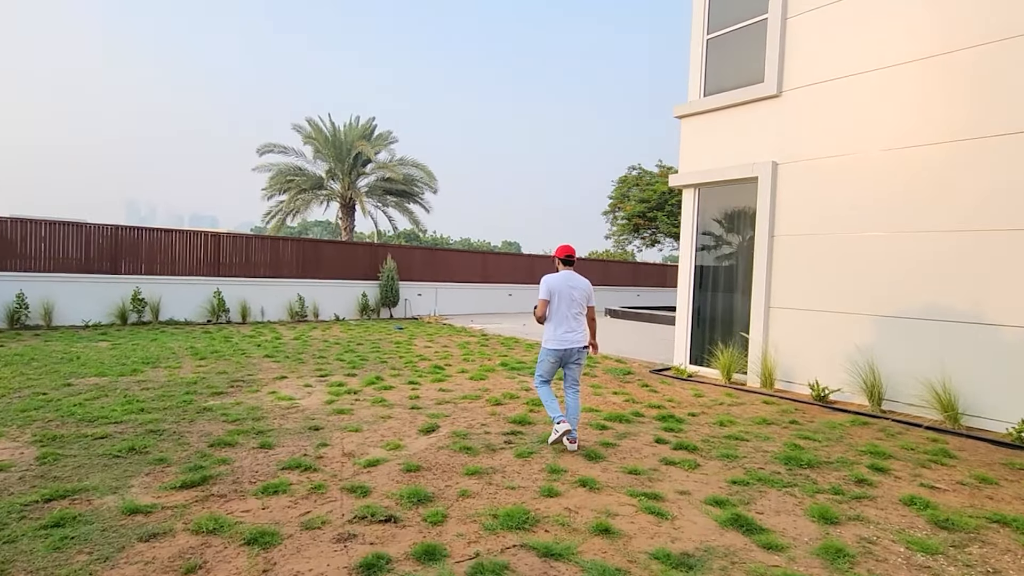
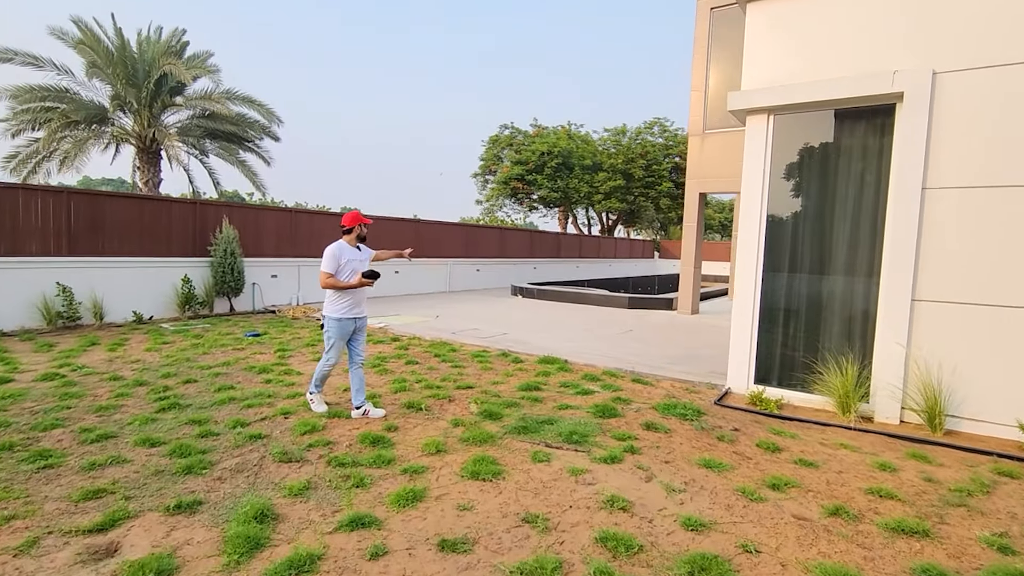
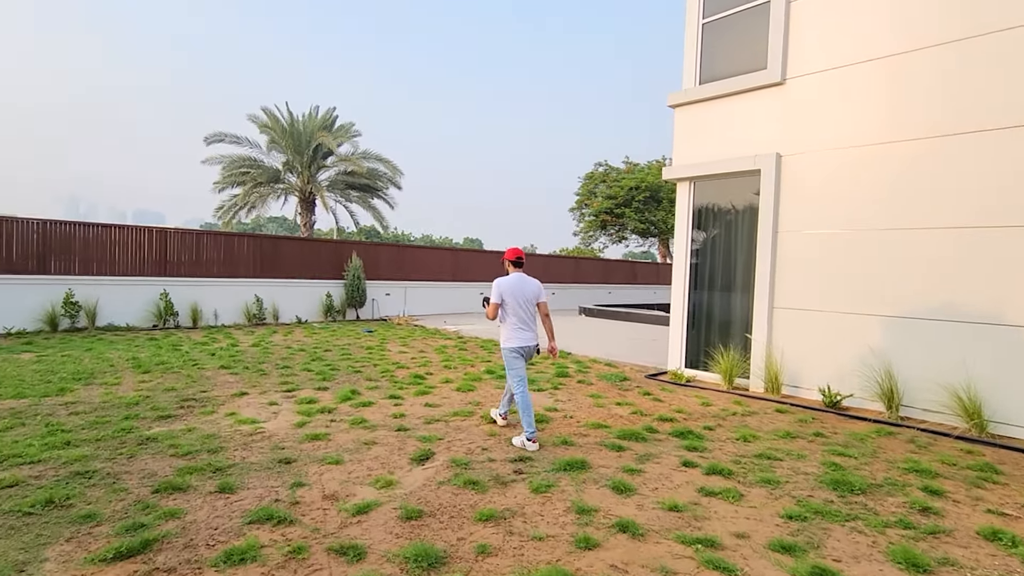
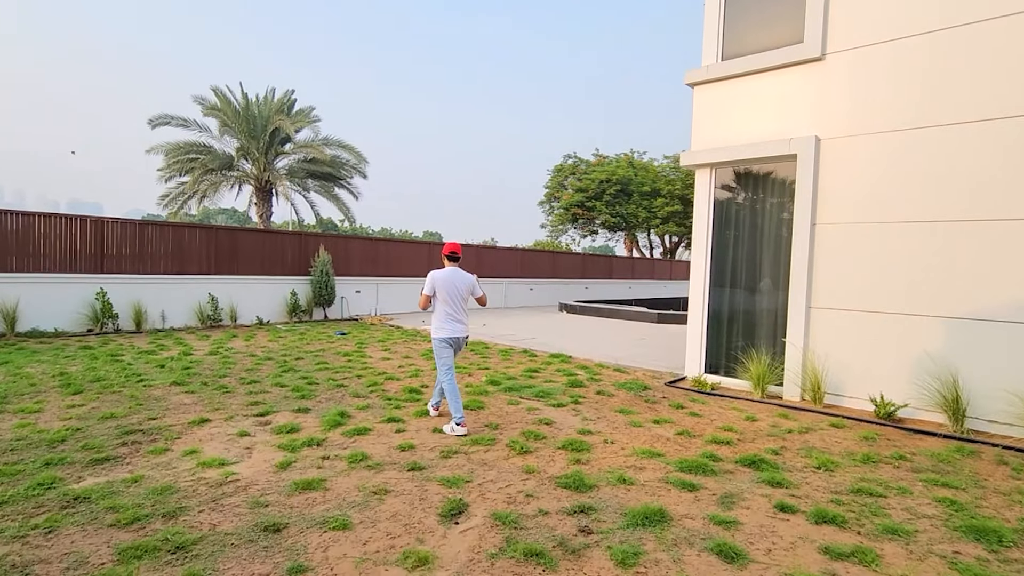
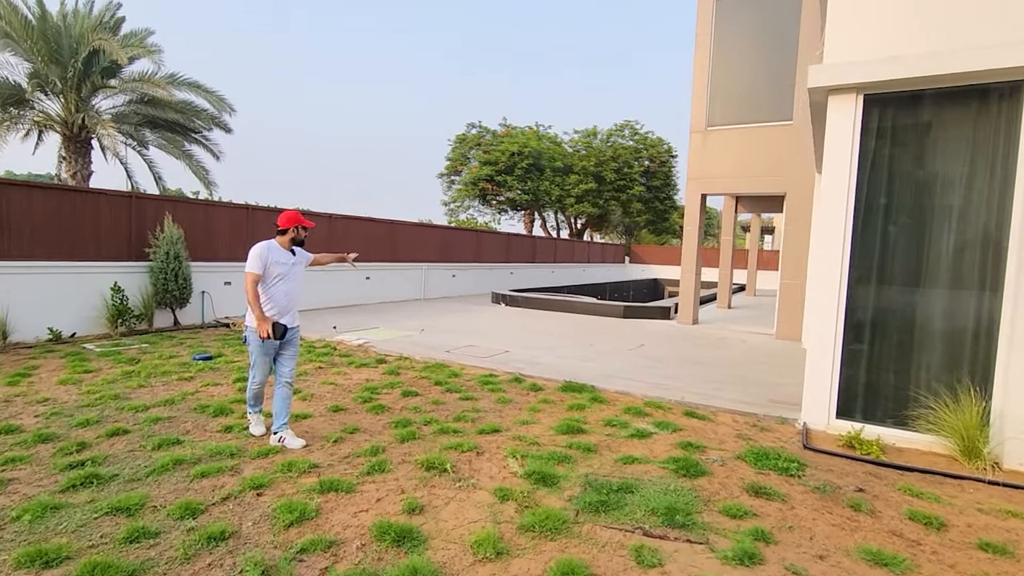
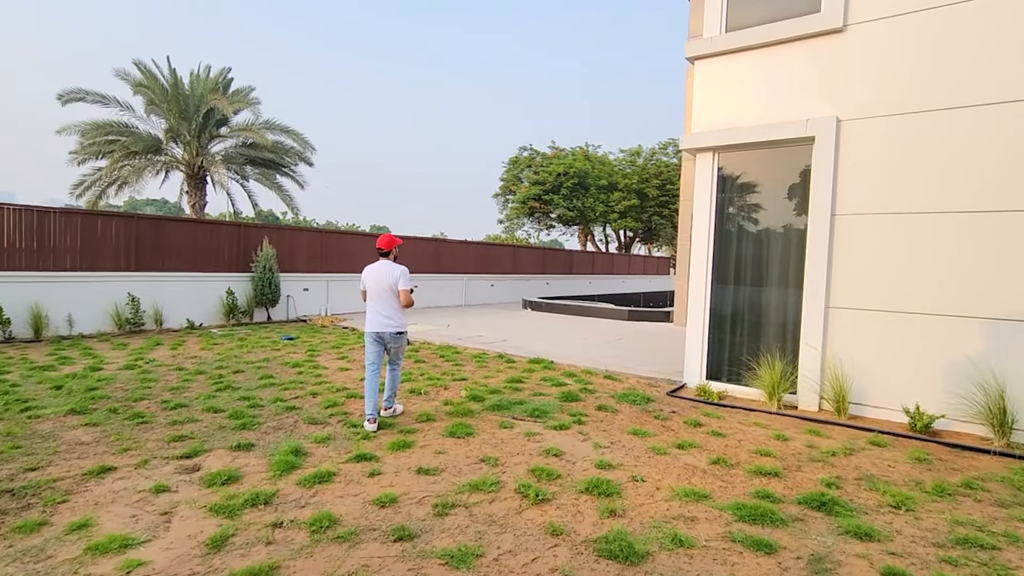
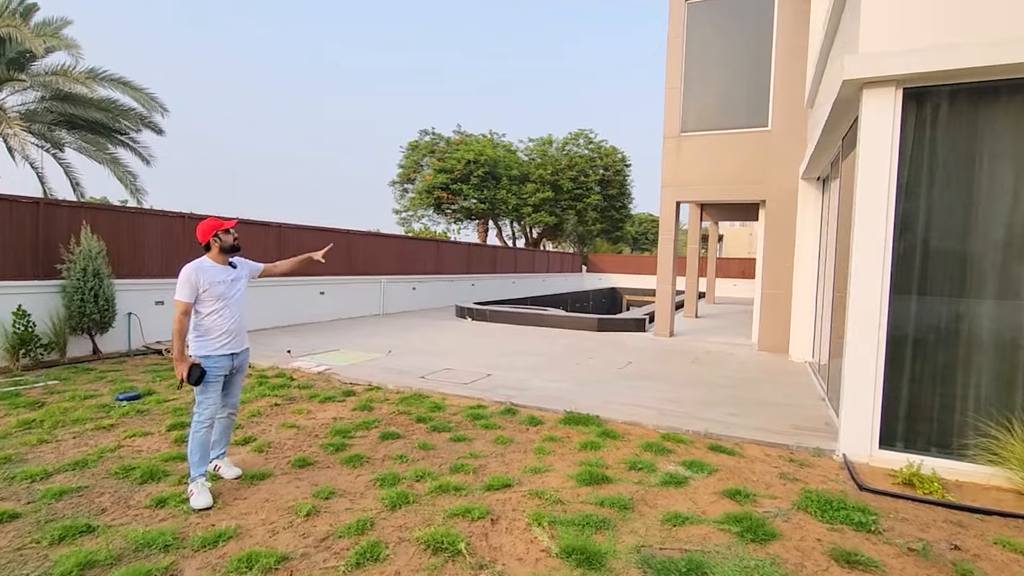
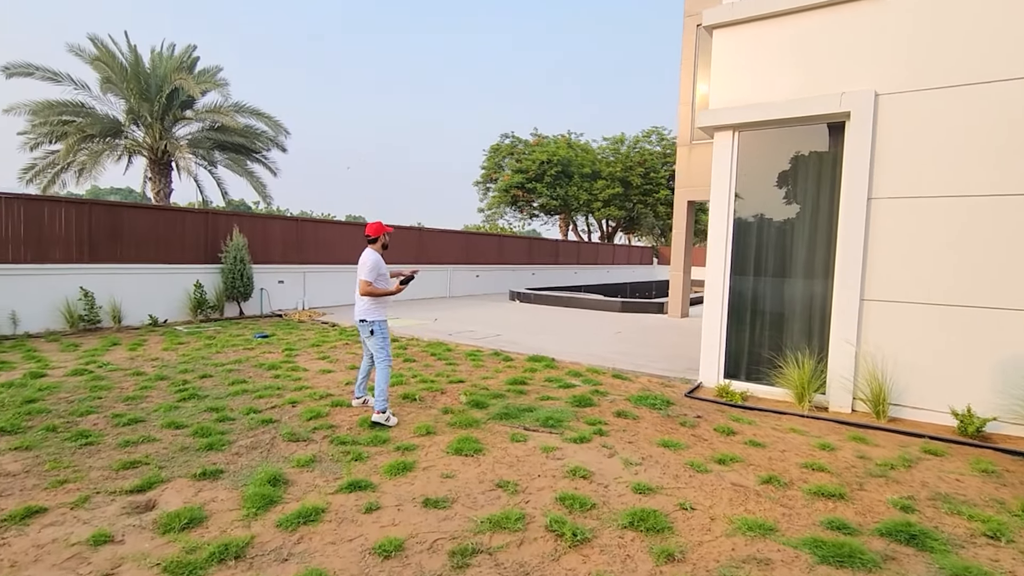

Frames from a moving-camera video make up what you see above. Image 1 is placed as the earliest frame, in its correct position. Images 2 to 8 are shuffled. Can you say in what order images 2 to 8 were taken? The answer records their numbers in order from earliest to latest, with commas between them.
3, 4, 6, 8, 2, 5, 7
